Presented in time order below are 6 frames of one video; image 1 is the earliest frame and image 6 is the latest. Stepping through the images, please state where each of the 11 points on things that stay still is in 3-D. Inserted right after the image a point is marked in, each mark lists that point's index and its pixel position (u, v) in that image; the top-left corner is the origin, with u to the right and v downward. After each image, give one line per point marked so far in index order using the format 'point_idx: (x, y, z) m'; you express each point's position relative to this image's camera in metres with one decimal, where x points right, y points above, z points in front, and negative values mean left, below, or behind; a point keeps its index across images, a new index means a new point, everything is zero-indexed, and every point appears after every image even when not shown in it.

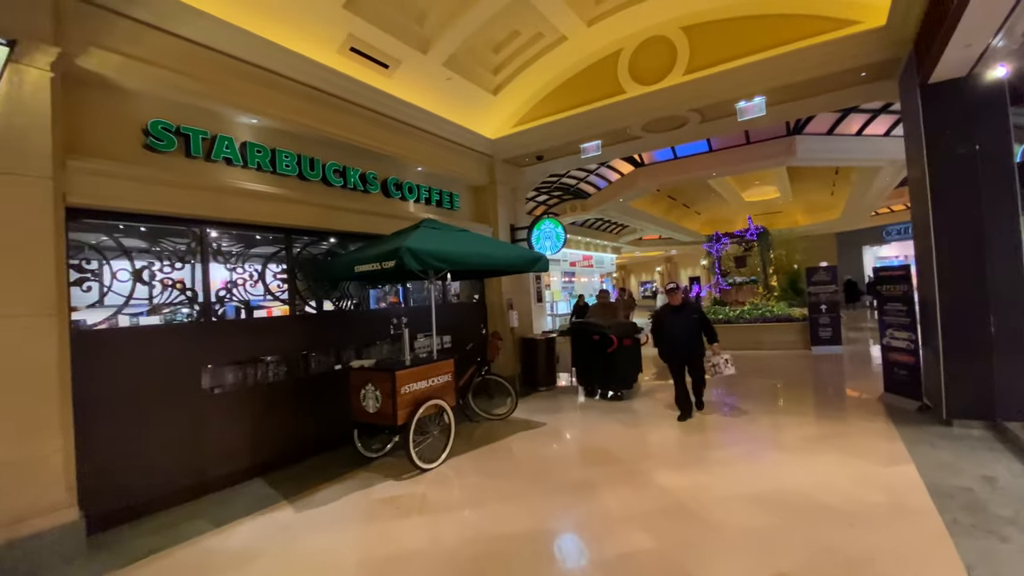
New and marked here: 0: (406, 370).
0: (-1.0, -0.8, +4.6) m
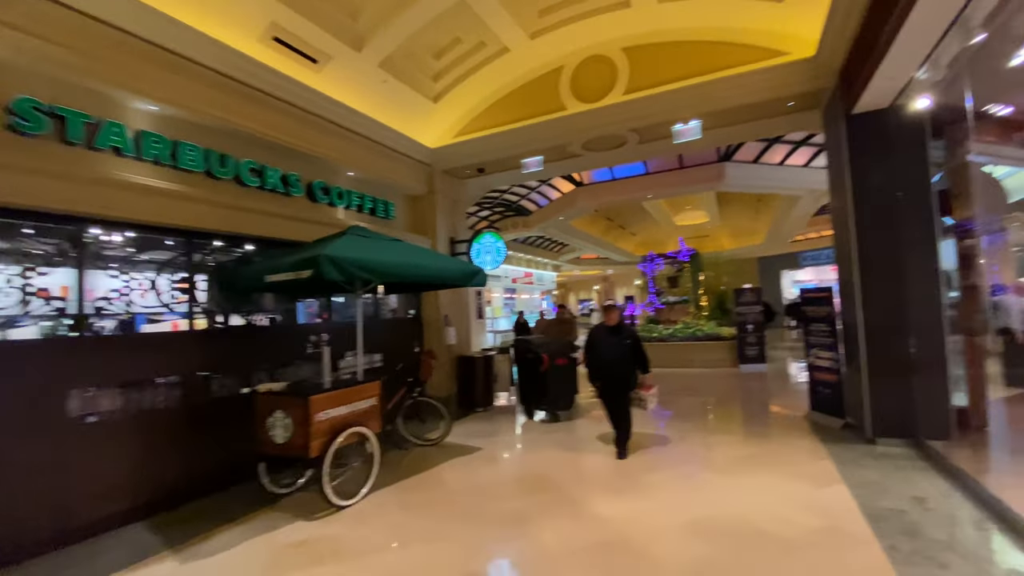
0: (-1.6, -0.9, +4.1) m
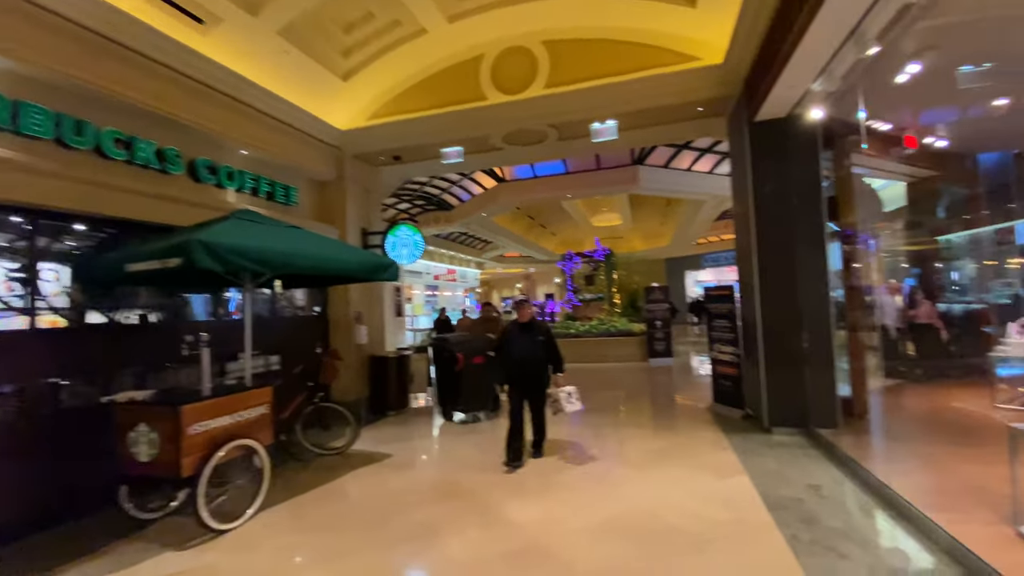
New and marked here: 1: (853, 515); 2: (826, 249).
0: (-2.3, -0.9, +3.5) m
1: (+2.3, -1.5, +3.2) m
2: (+3.3, +0.4, +4.9) m
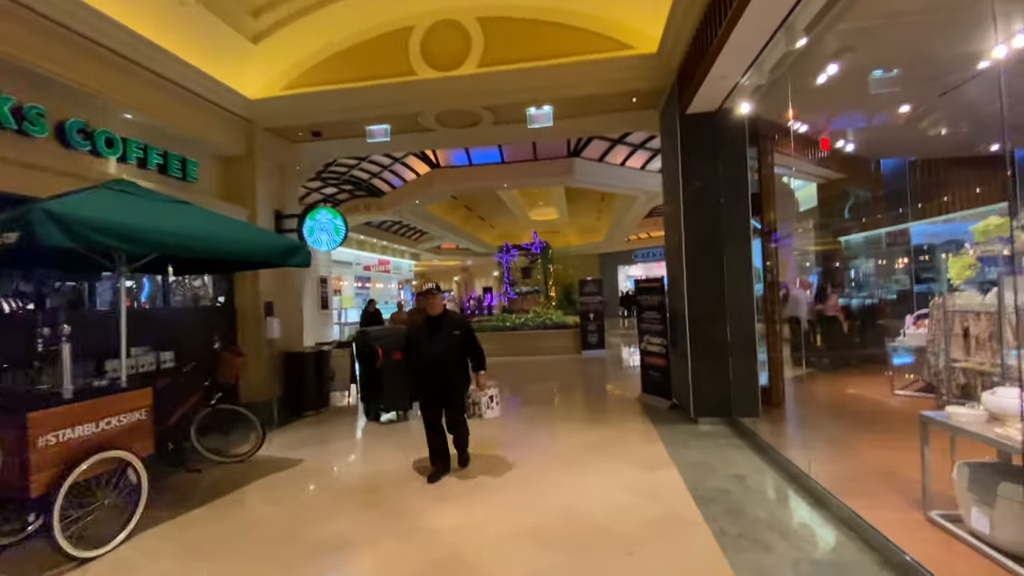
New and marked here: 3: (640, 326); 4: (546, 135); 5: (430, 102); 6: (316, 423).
0: (-2.9, -0.8, +2.9) m
1: (+1.8, -1.5, +3.2) m
2: (+2.6, +0.5, +5.0) m
3: (+1.7, -0.5, +6.1) m
4: (+0.5, +2.2, +6.6) m
5: (-1.0, +2.3, +5.8) m
6: (-2.5, -1.7, +6.0) m
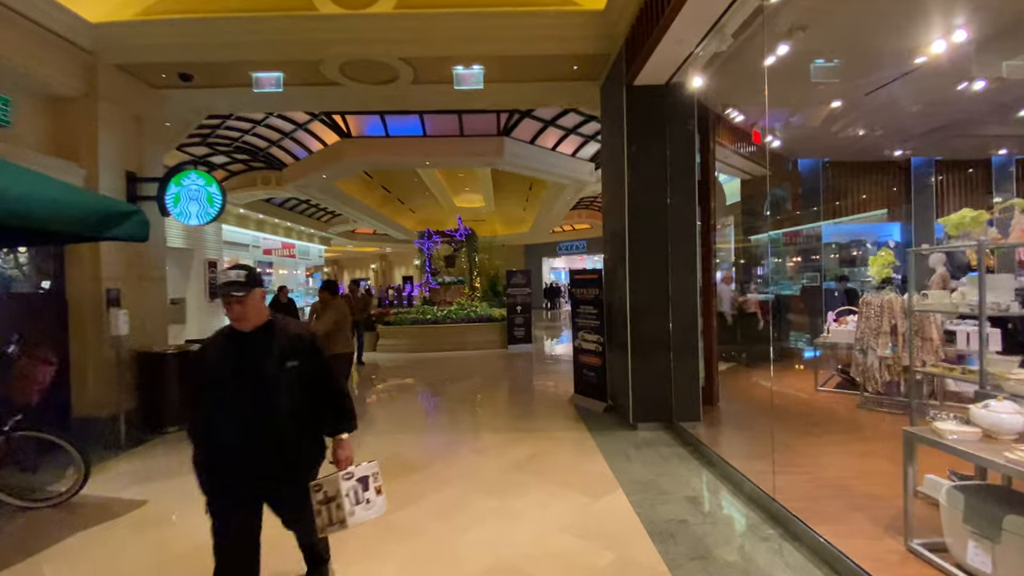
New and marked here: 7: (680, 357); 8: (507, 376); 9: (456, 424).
0: (-3.2, -0.7, +1.7) m
1: (+1.3, -1.4, +2.7) m
2: (+1.8, +0.5, +4.6) m
3: (+0.7, -0.4, +5.6) m
4: (-0.5, +2.3, +5.8) m
5: (-1.8, +2.4, +4.7) m
6: (-3.4, -1.6, +4.7) m
7: (+1.6, -0.7, +4.6) m
8: (-0.1, -1.6, +8.6) m
9: (-0.6, -1.5, +5.3) m
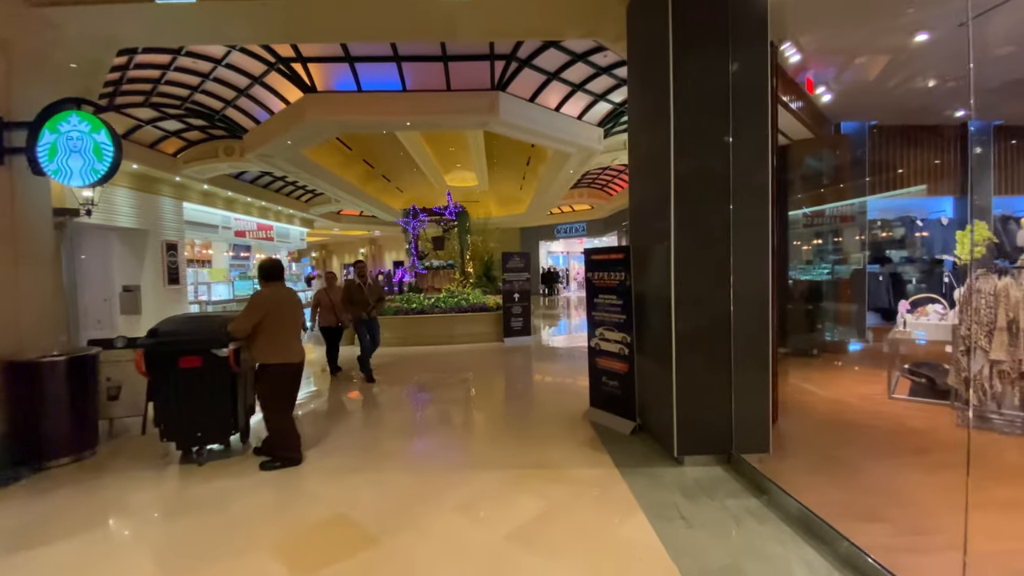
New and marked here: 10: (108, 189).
0: (-3.2, -0.6, +0.4) m
1: (+1.3, -1.4, +1.5) m
2: (+1.8, +0.7, +3.3) m
3: (+0.7, -0.2, +4.3) m
4: (-0.5, +2.5, +4.5) m
5: (-1.8, +2.5, +3.4) m
6: (-3.4, -1.4, +3.5) m
7: (+1.6, -0.5, +3.4) m
8: (-0.1, -1.4, +7.4) m
9: (-0.6, -1.4, +4.0) m
10: (-8.0, +2.0, +9.4) m
